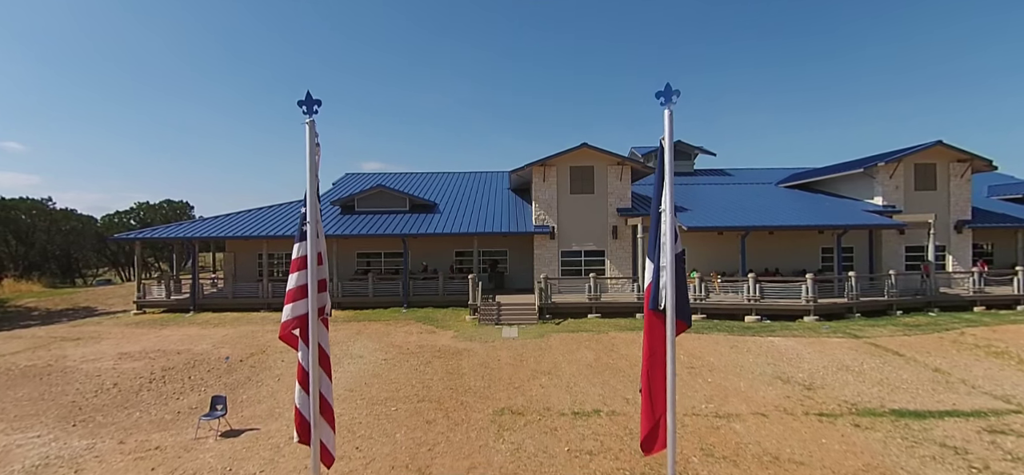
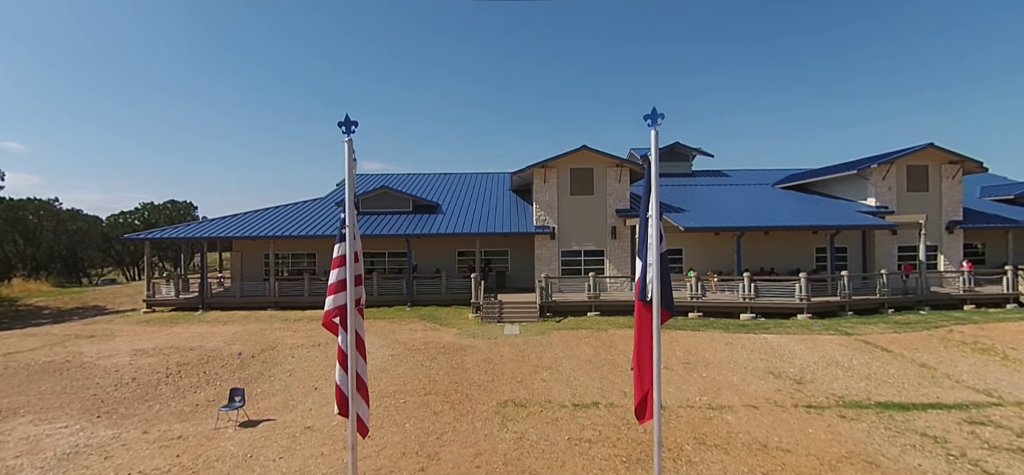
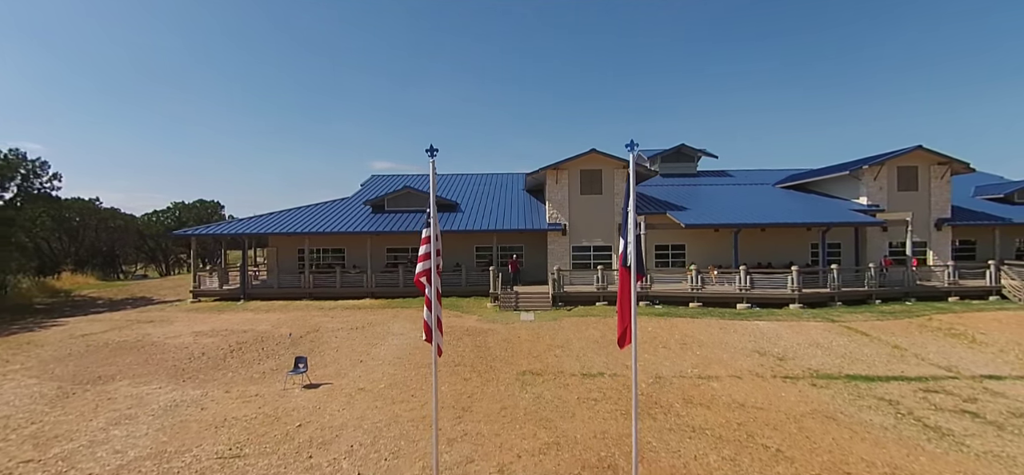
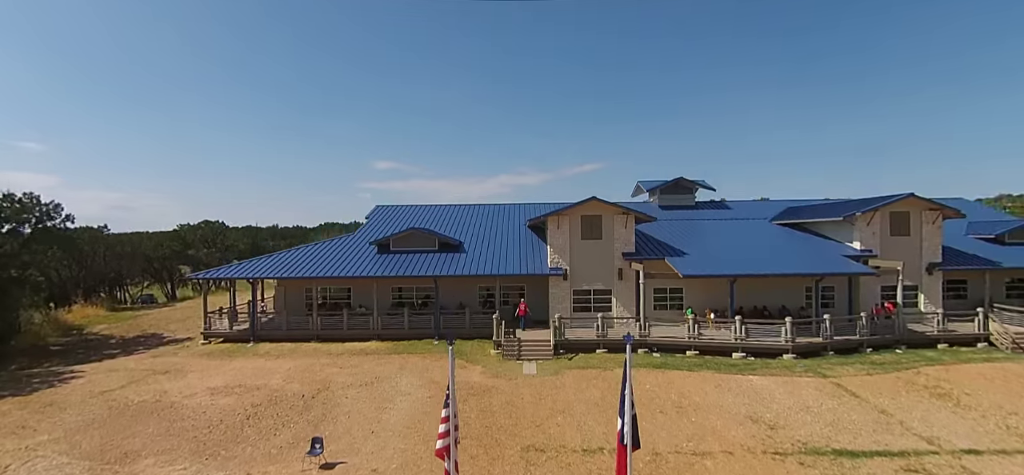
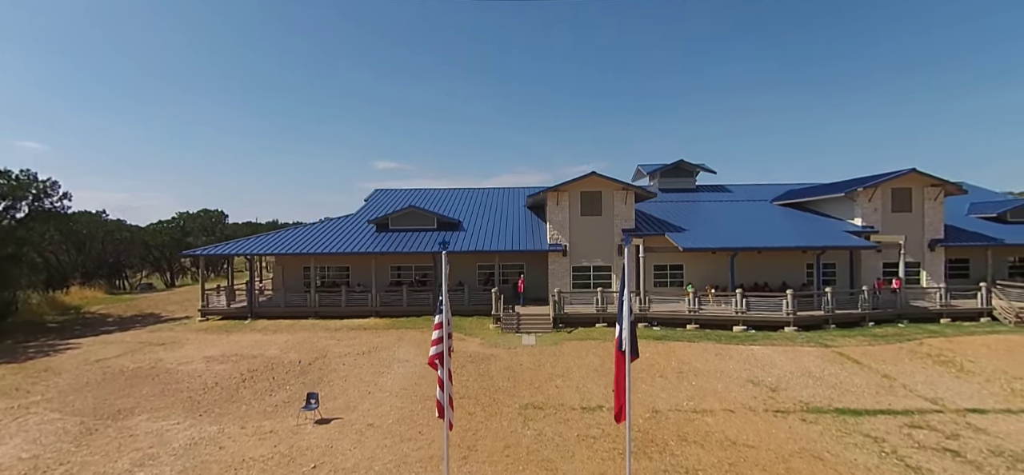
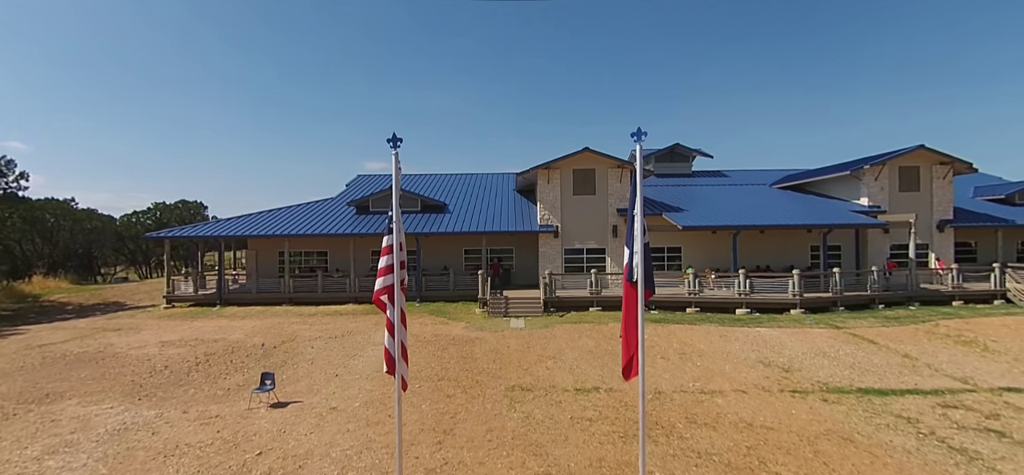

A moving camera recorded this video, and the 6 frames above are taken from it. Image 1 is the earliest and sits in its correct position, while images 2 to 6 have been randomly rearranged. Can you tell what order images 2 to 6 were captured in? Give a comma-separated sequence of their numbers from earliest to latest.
2, 6, 3, 5, 4
